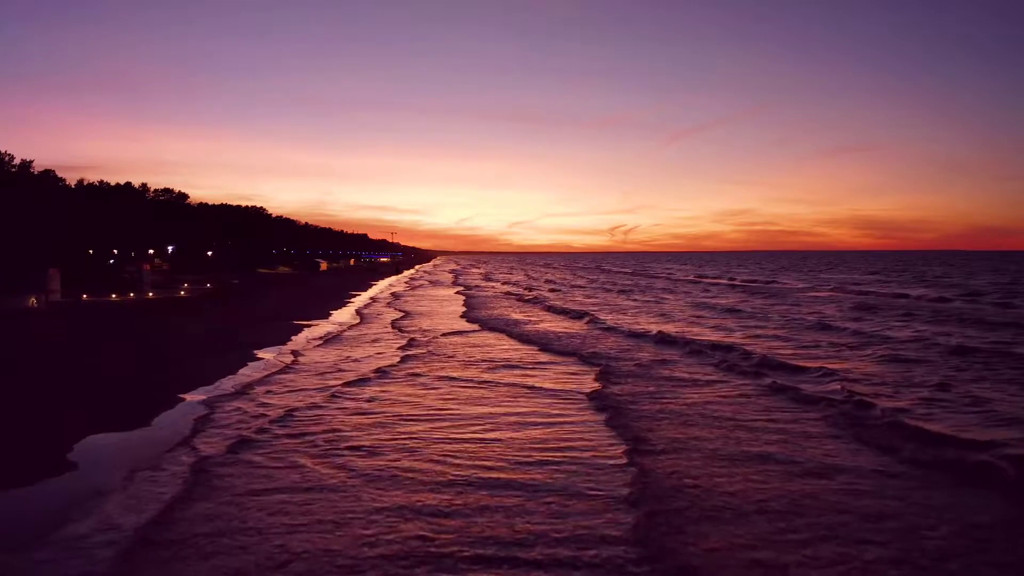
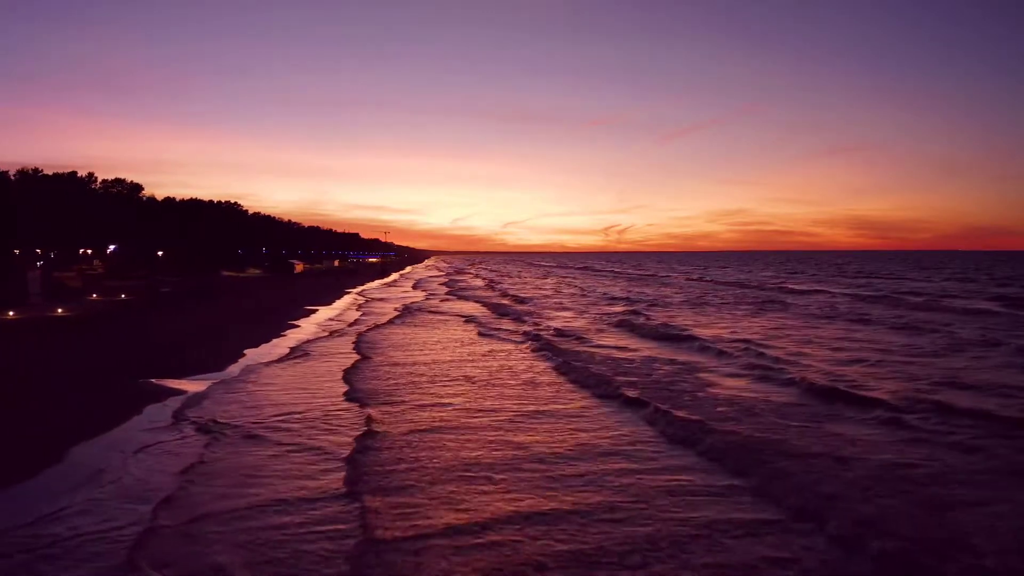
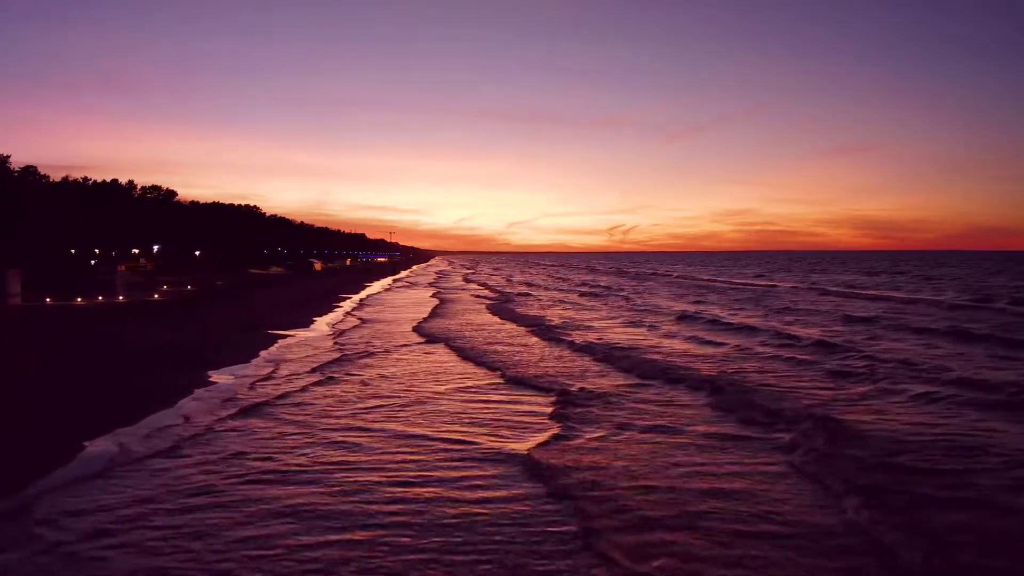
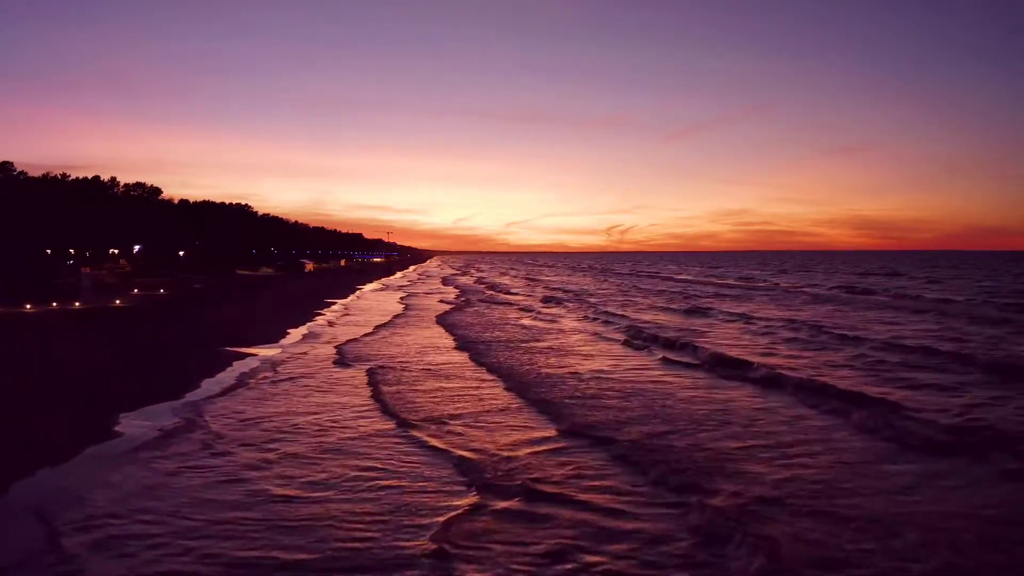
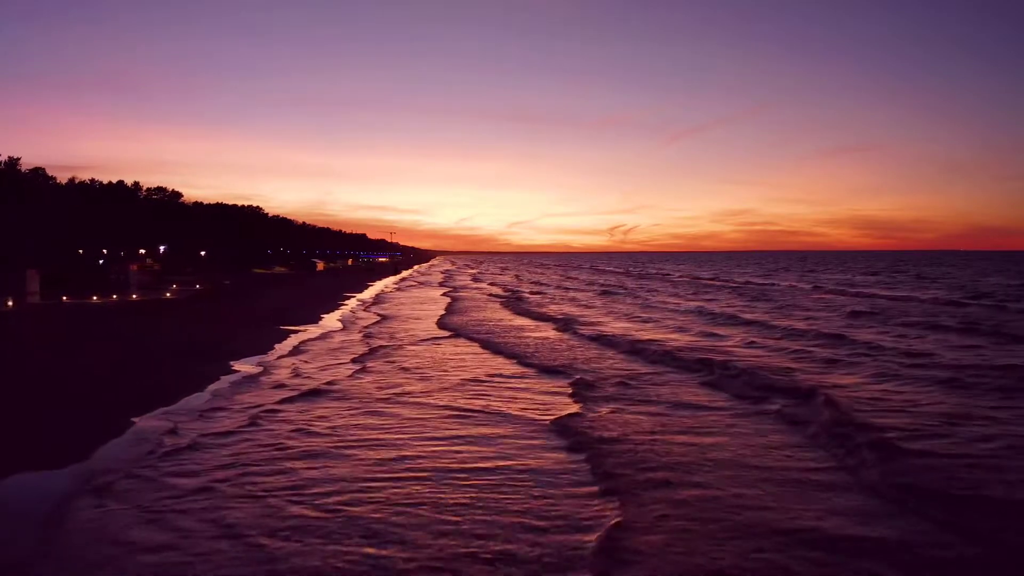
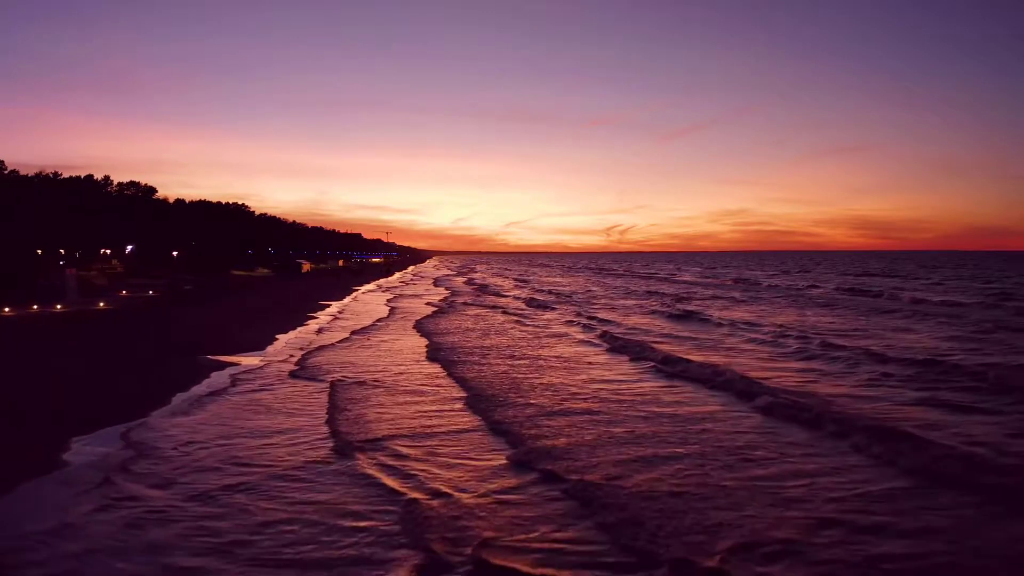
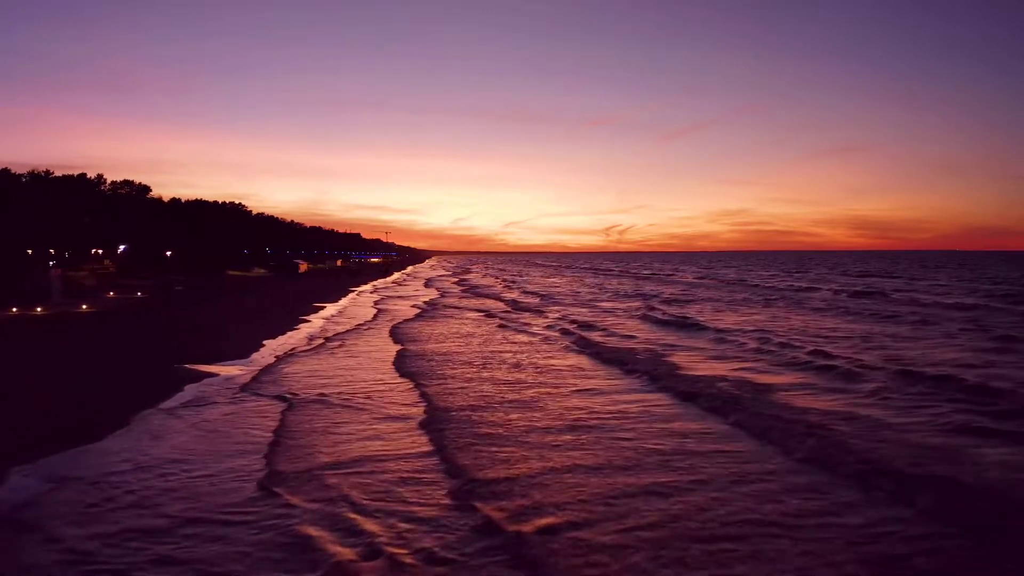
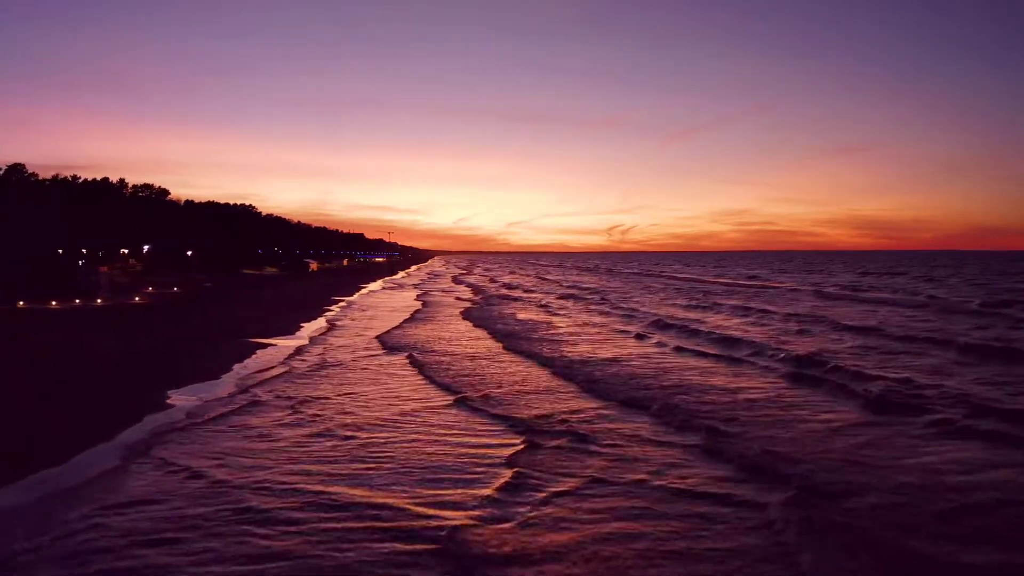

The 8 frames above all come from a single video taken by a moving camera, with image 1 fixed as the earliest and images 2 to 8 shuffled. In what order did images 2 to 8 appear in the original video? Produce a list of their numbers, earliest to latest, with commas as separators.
5, 3, 8, 4, 6, 7, 2
